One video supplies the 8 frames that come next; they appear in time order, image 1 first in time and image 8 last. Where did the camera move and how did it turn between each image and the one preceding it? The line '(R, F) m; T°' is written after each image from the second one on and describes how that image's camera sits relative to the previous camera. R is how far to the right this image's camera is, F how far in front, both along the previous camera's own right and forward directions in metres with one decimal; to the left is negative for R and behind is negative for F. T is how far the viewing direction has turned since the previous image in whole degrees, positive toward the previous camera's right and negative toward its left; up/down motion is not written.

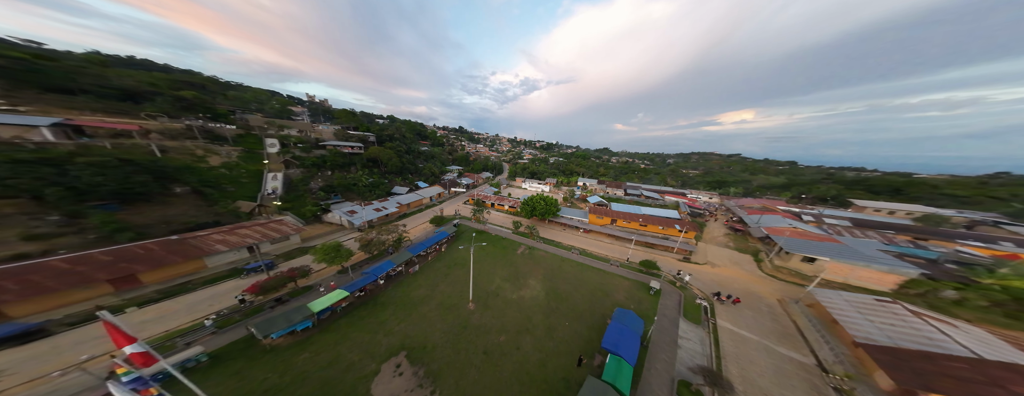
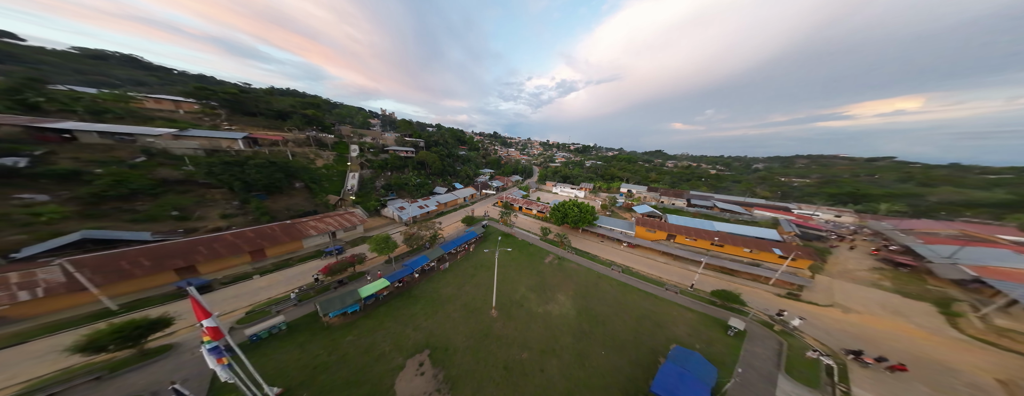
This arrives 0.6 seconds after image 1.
(-0.3, +0.7) m; -8°
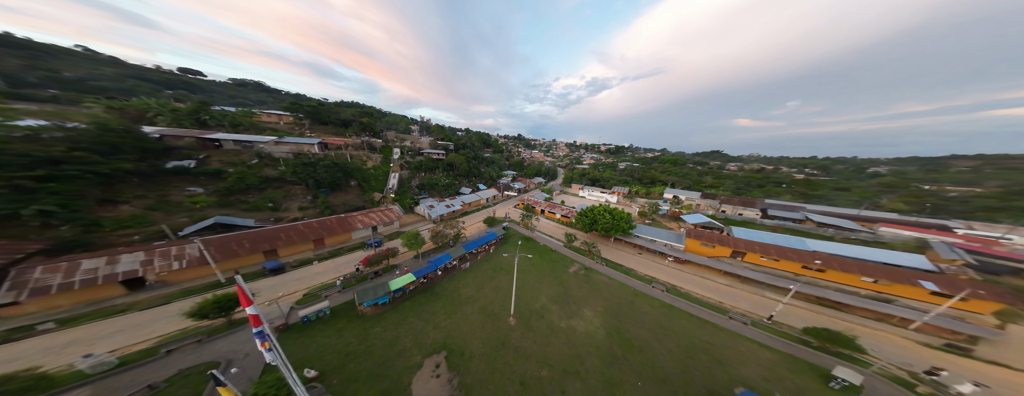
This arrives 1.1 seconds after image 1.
(-0.3, +0.7) m; -6°
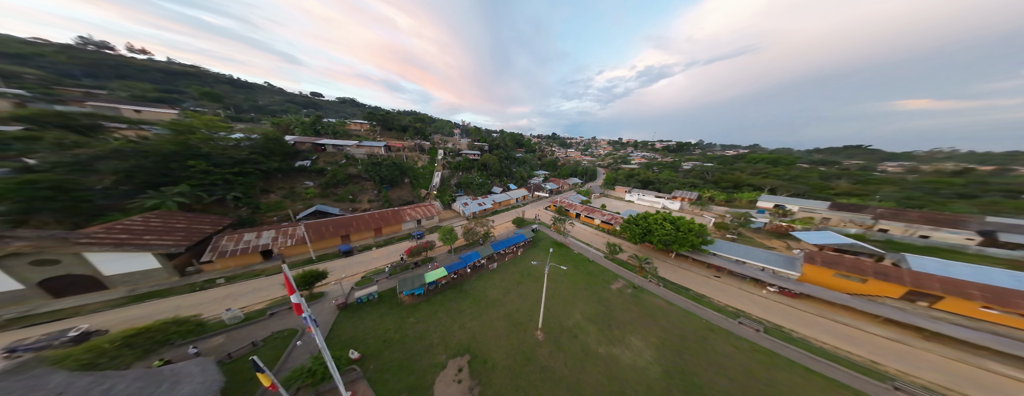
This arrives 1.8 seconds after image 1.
(-0.6, +1.1) m; -8°
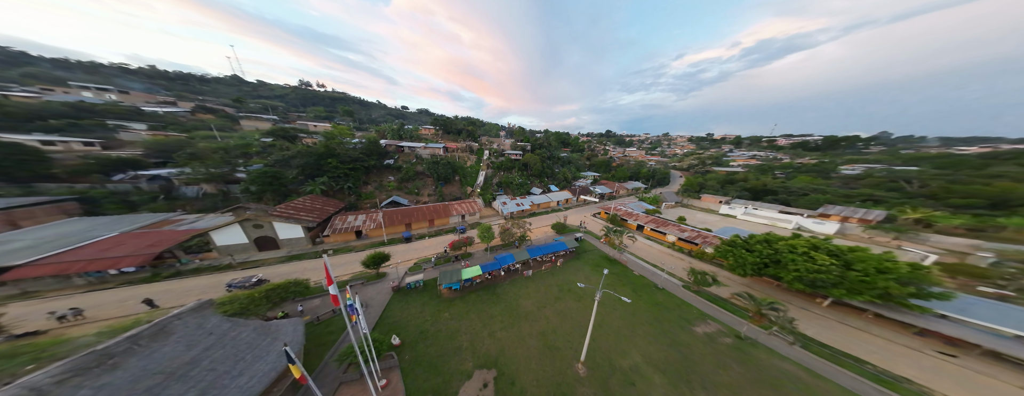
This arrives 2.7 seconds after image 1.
(-0.7, +1.6) m; -11°
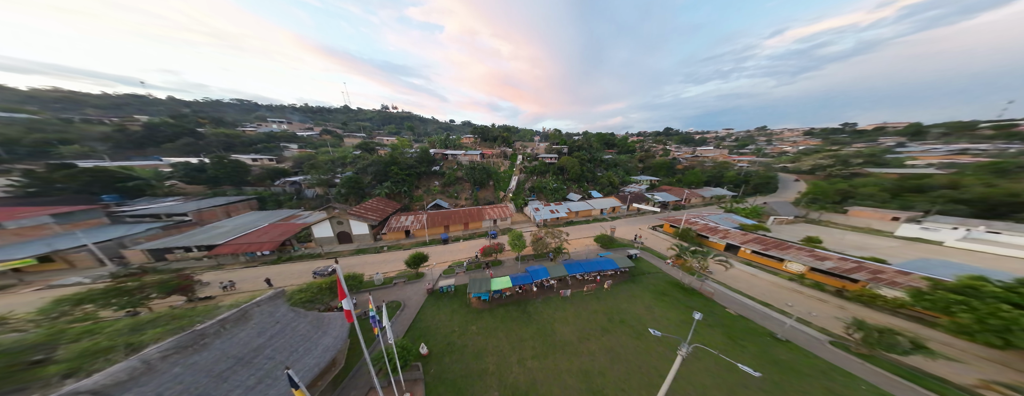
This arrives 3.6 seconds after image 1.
(-0.8, +1.6) m; -9°
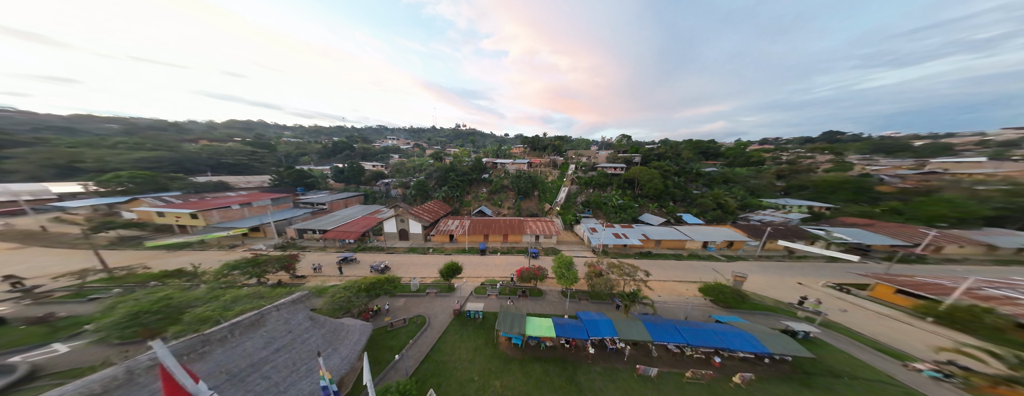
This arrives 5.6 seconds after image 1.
(-2.3, +3.0) m; -11°
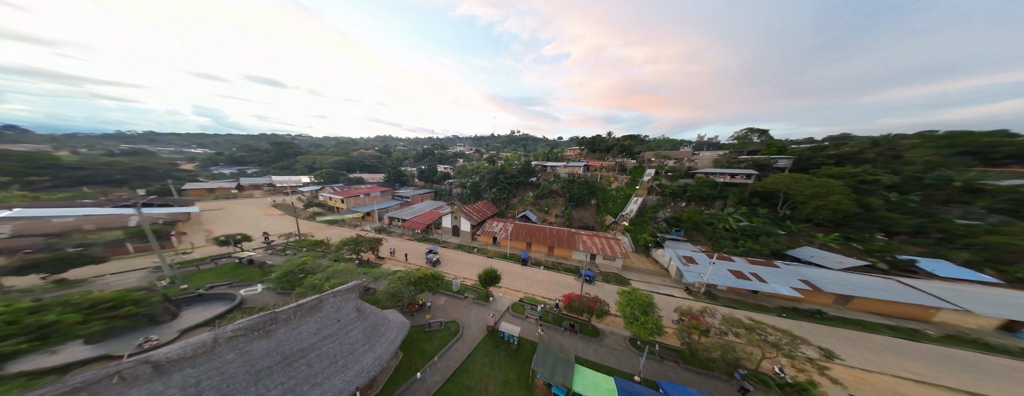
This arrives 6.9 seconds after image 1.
(-2.9, +3.0) m; -13°
